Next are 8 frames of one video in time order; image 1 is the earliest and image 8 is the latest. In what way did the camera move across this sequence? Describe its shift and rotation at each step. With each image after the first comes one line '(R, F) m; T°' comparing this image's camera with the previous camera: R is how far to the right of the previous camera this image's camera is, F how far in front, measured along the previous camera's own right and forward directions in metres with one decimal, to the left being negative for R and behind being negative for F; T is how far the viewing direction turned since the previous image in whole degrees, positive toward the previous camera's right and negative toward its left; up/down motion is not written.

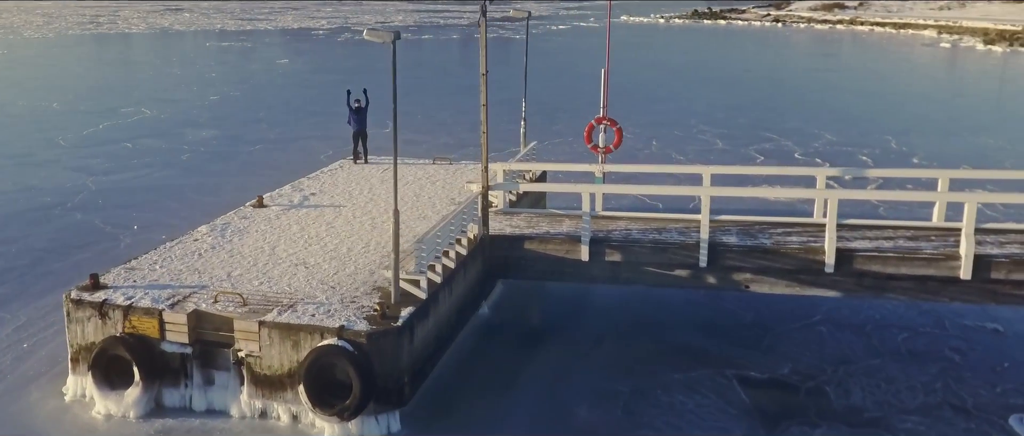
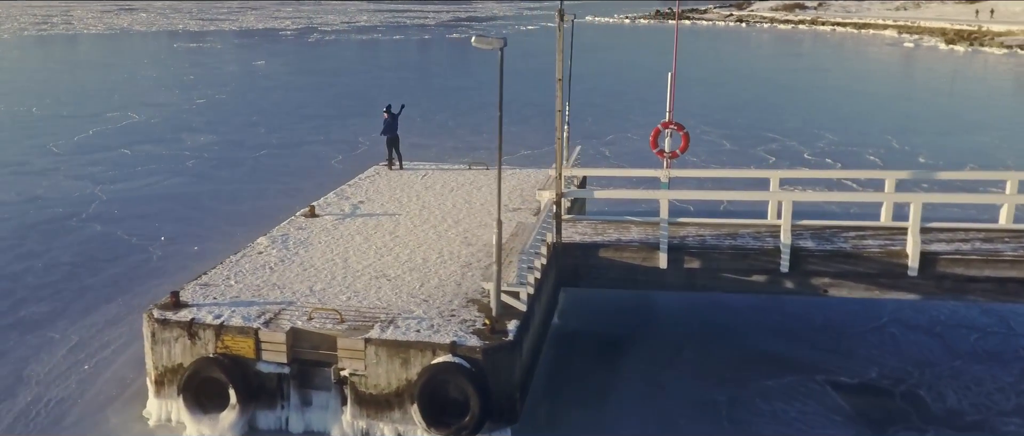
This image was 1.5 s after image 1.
(-1.1, +0.2) m; +3°
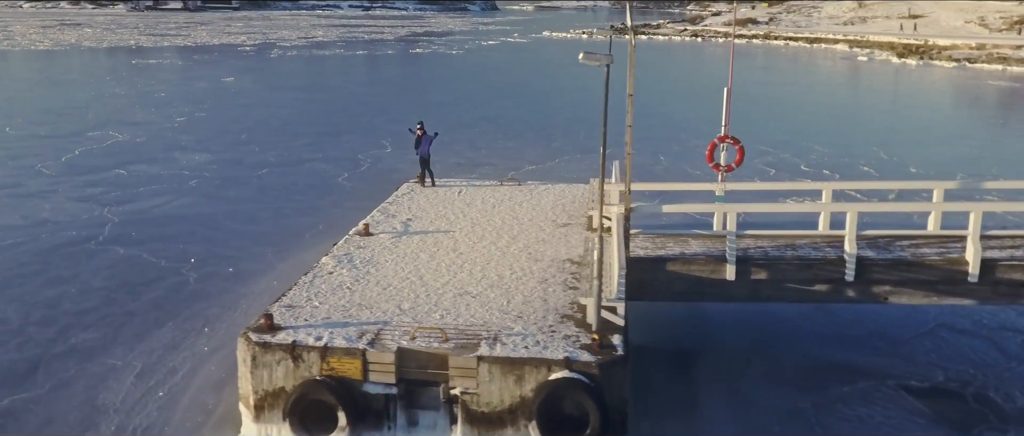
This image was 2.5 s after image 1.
(-1.1, 0.0) m; +4°
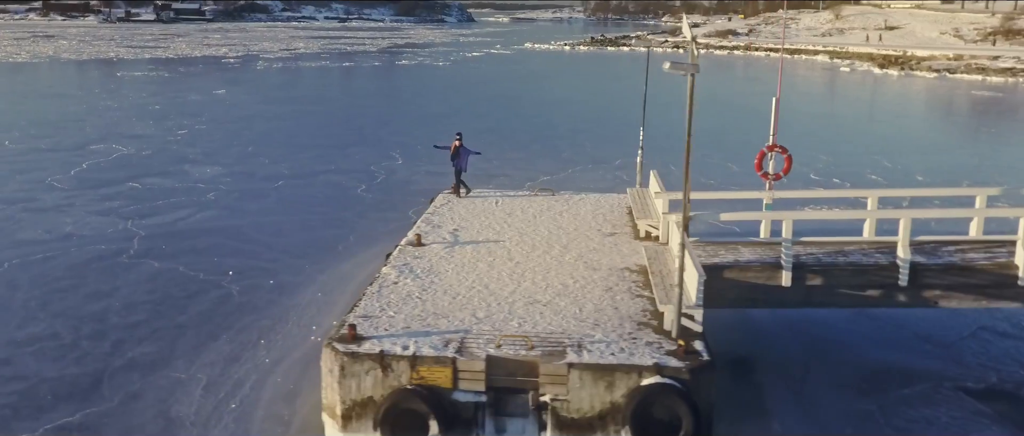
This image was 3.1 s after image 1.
(-0.8, -0.1) m; +2°
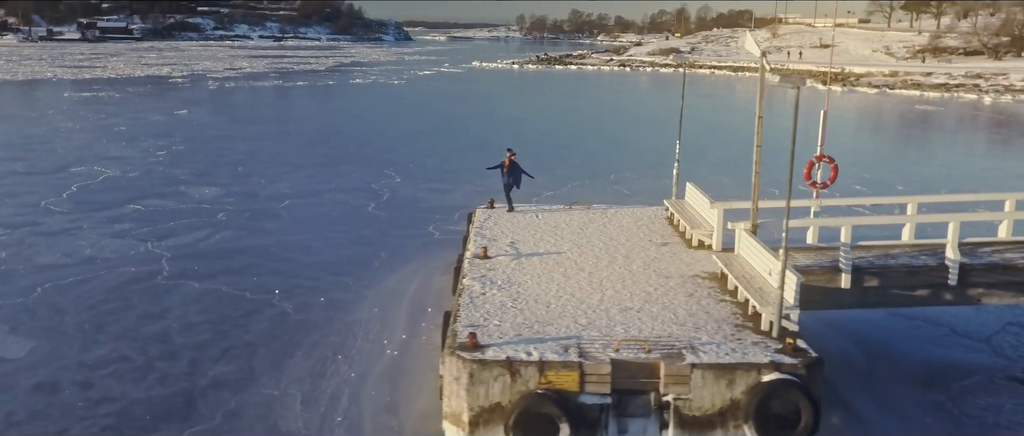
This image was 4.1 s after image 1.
(-1.4, -0.2) m; +4°
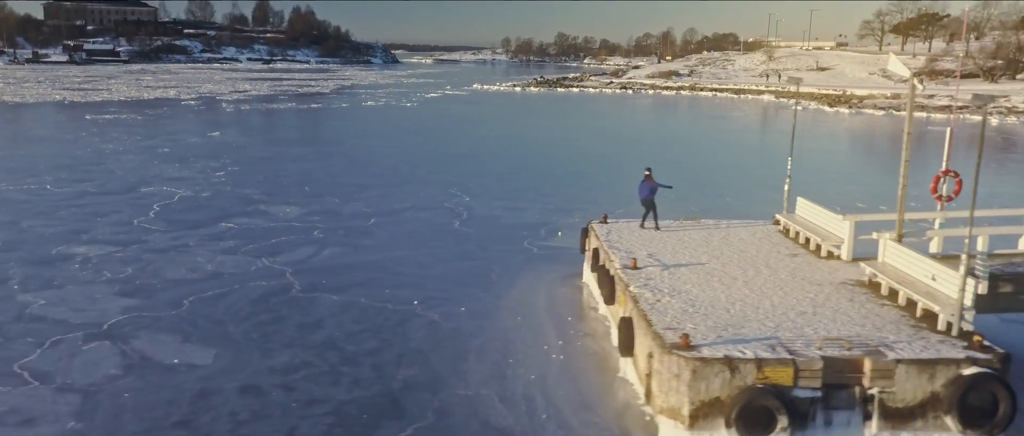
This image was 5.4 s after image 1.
(-1.9, -0.5) m; +1°
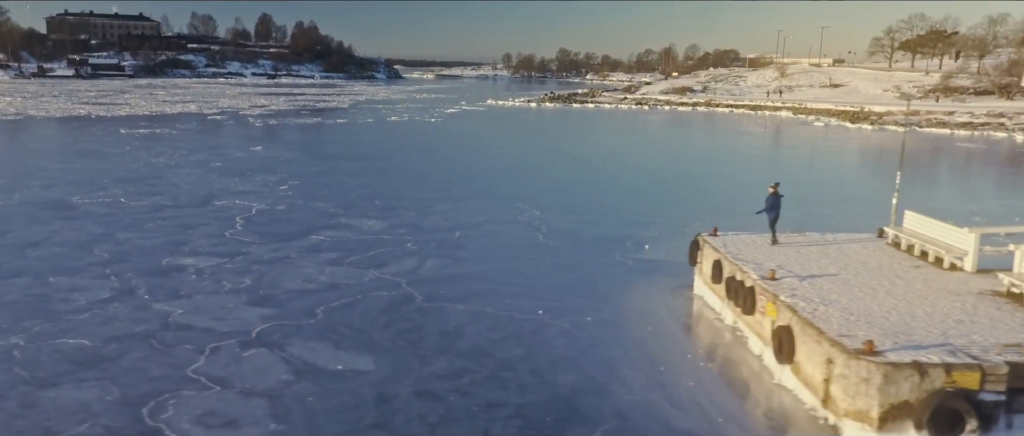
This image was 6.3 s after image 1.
(-1.7, -0.3) m; 0°
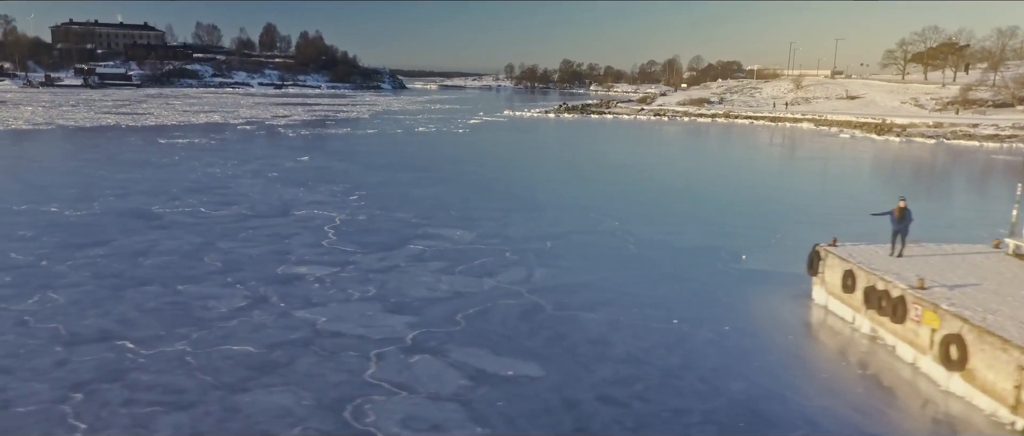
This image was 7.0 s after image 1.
(-1.9, -0.2) m; 0°
